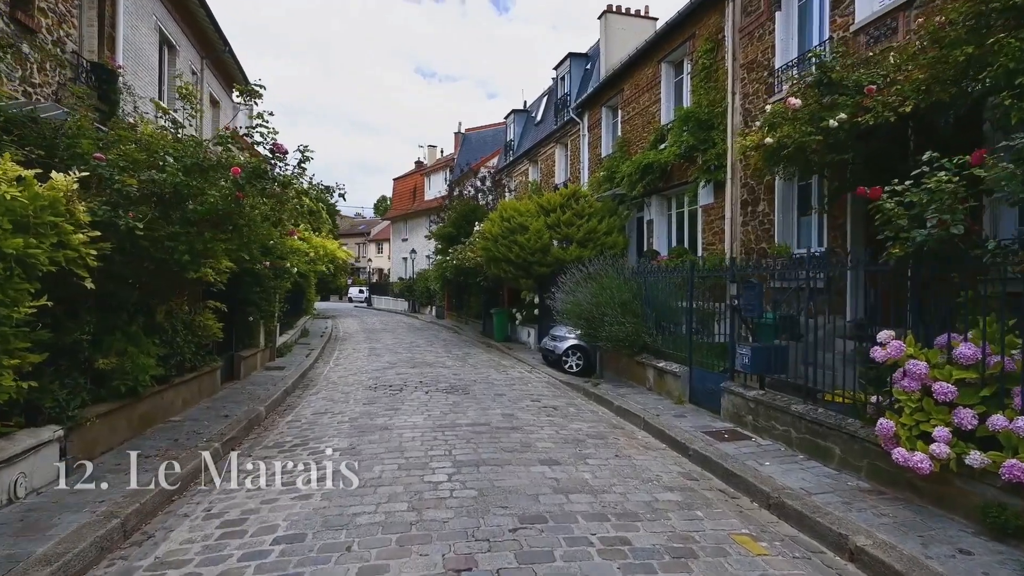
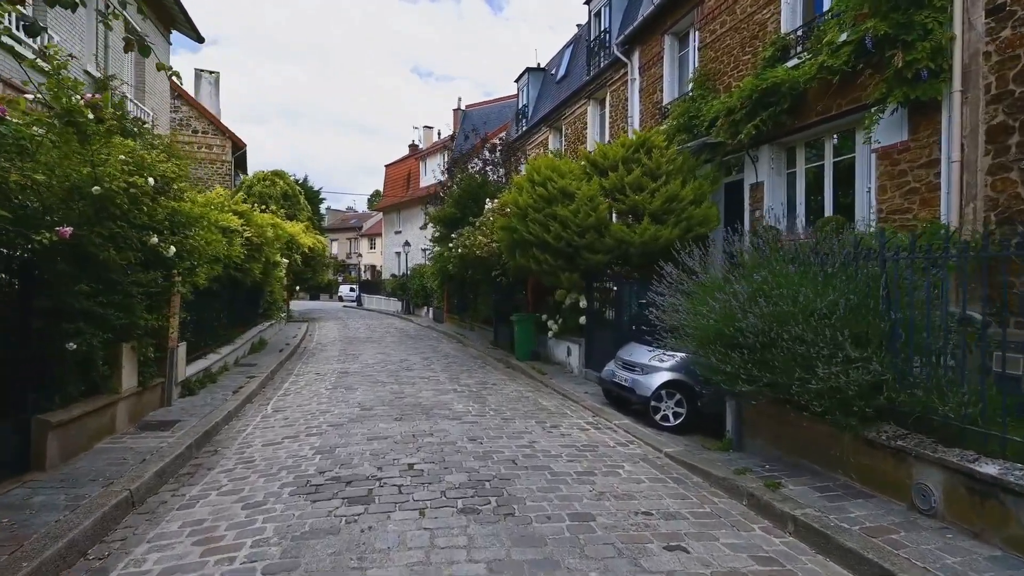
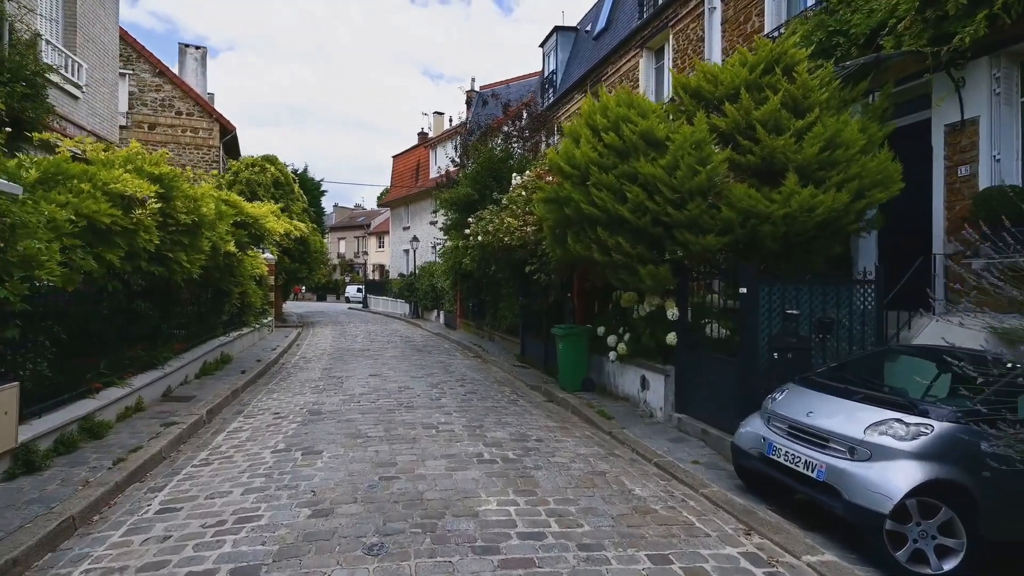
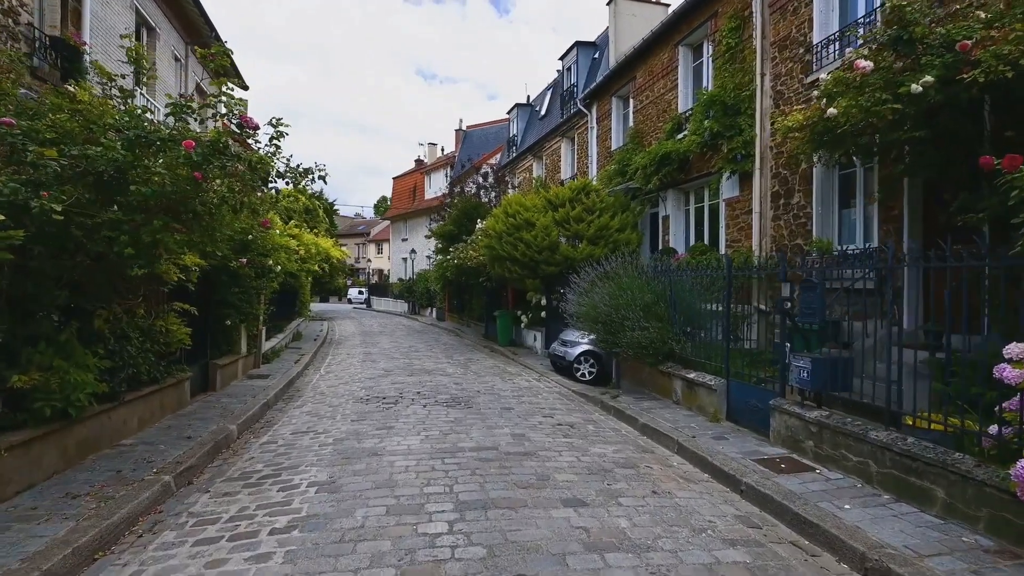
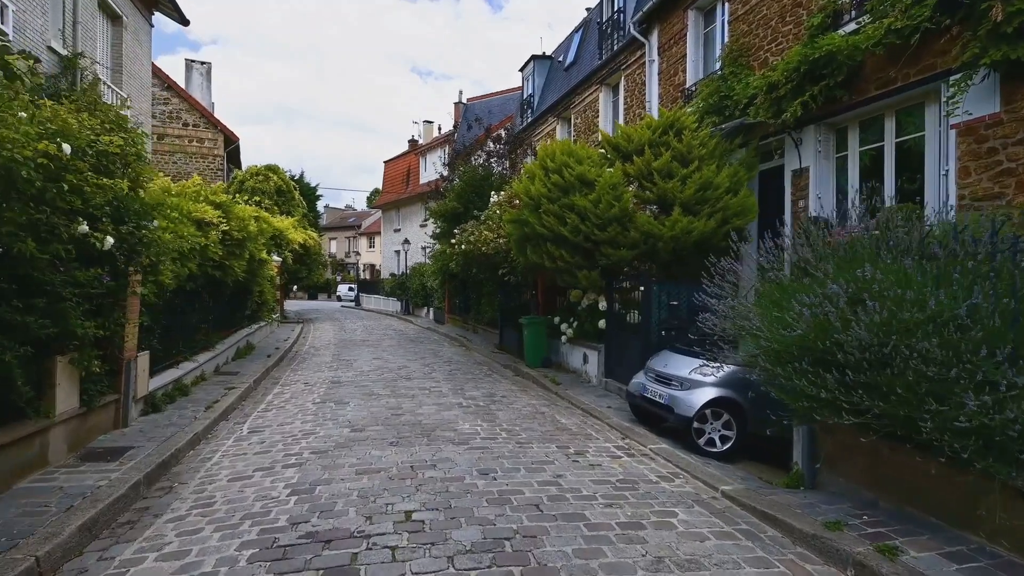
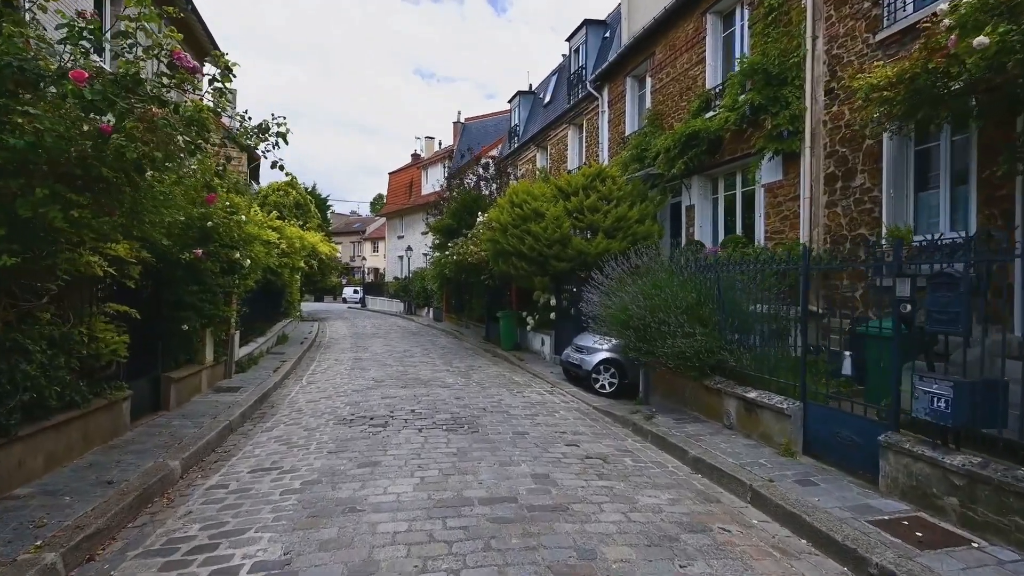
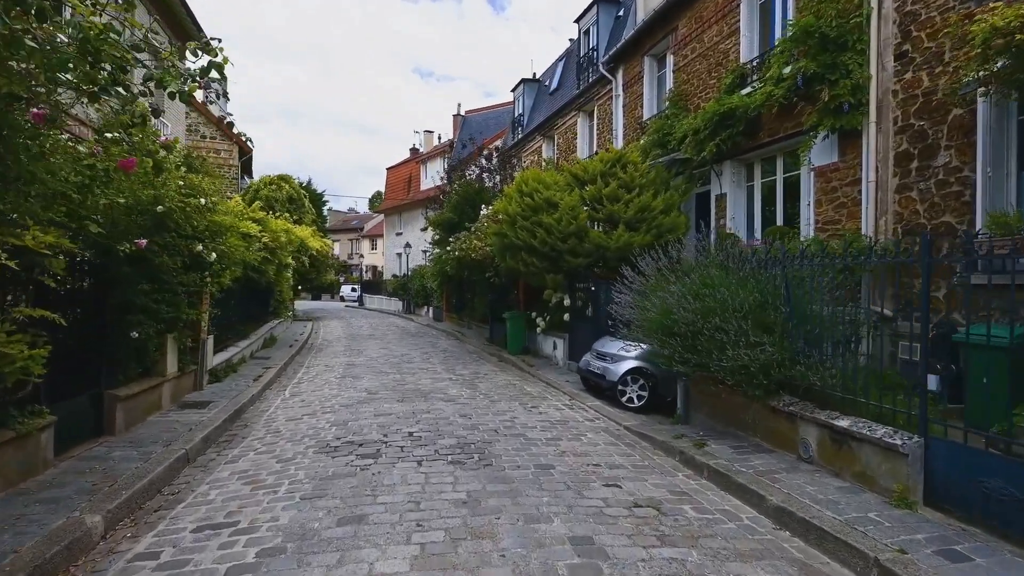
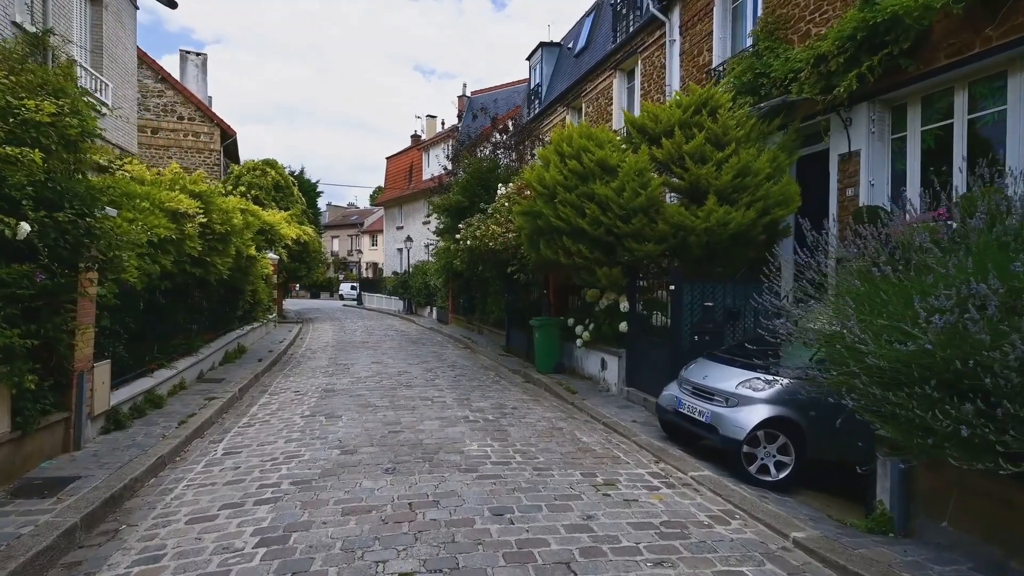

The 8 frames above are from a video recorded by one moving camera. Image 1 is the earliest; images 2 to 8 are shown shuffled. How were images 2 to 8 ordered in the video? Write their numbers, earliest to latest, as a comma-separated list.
4, 6, 7, 2, 5, 8, 3
